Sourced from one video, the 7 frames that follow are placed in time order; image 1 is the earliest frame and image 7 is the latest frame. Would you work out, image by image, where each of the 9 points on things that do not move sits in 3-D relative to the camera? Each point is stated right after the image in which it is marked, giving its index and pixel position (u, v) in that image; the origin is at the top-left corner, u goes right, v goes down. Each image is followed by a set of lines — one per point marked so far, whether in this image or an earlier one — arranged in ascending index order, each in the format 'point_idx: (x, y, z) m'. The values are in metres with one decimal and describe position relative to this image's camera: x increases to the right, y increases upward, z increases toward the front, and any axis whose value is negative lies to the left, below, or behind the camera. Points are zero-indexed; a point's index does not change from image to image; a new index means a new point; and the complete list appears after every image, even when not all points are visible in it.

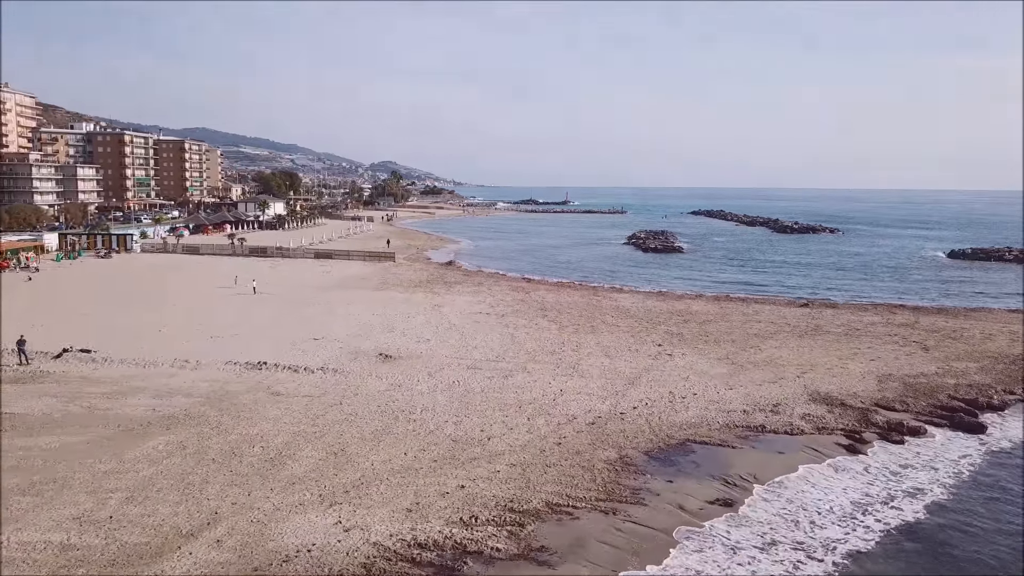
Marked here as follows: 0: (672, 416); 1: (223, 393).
0: (+5.8, -4.6, +17.3) m
1: (-11.4, -4.1, +18.8) m
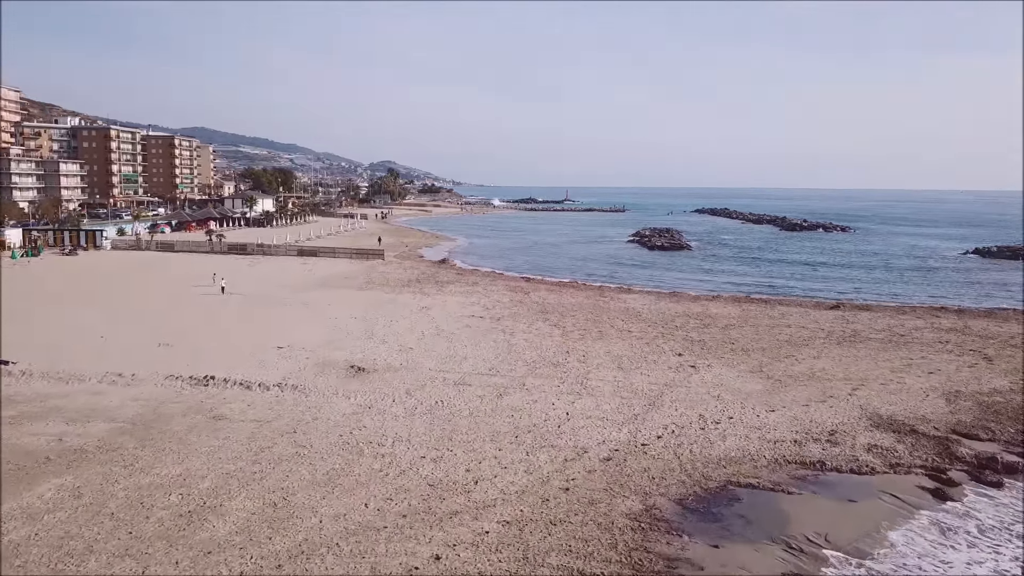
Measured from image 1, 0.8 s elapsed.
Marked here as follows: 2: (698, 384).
0: (+5.6, -4.6, +13.8) m
1: (-11.5, -4.1, +15.4) m
2: (+7.0, -3.6, +18.0) m
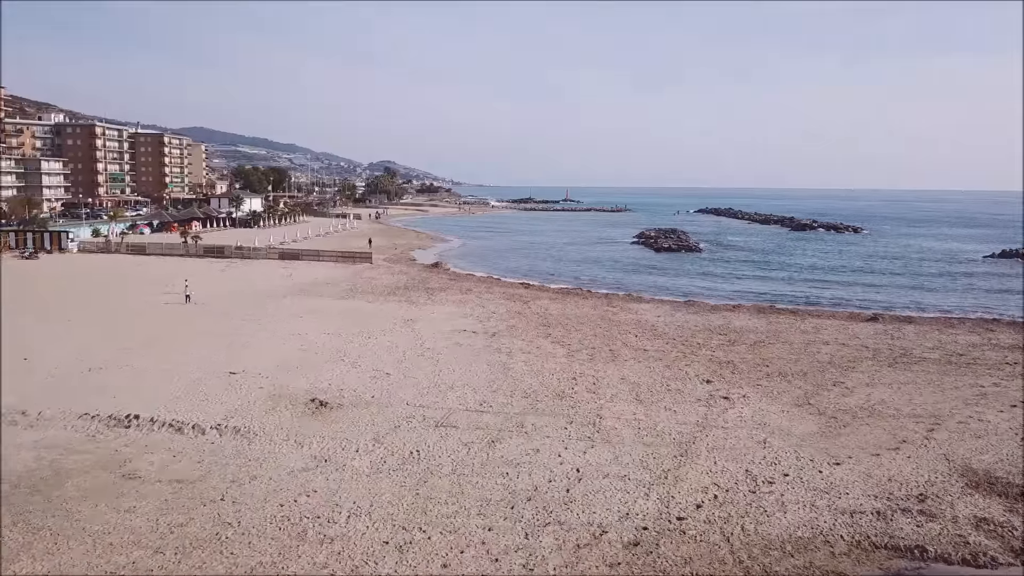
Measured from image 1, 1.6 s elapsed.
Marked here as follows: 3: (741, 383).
0: (+5.5, -5.2, +10.4) m
1: (-11.7, -4.7, +12.0) m
2: (+6.8, -4.2, +14.6) m
3: (+8.6, -3.6, +18.1) m
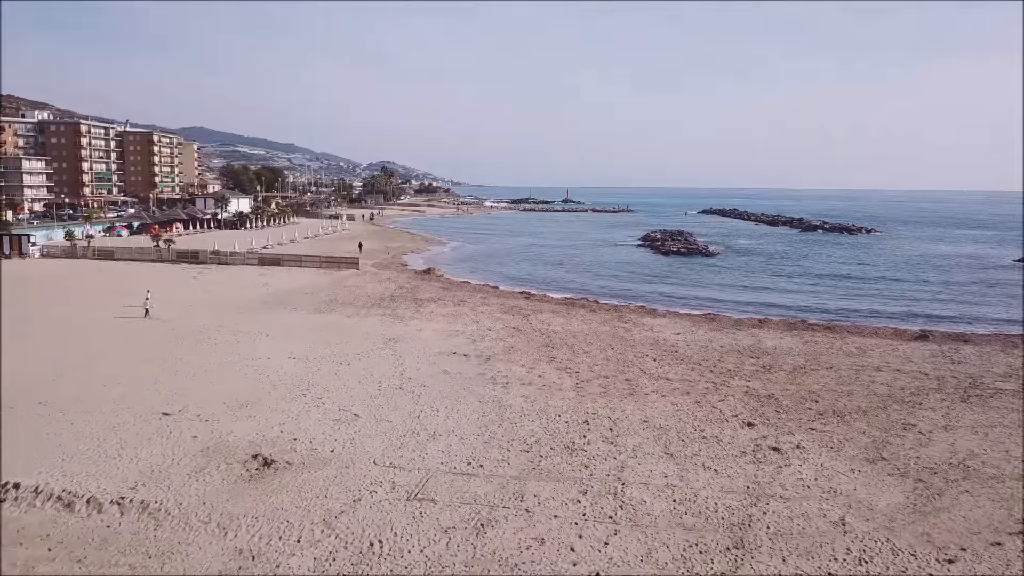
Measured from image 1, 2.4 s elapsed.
0: (+5.4, -5.8, +7.1) m
1: (-11.8, -5.3, +8.6) m
2: (+6.8, -4.8, +11.2) m
3: (+8.5, -4.2, +14.7) m
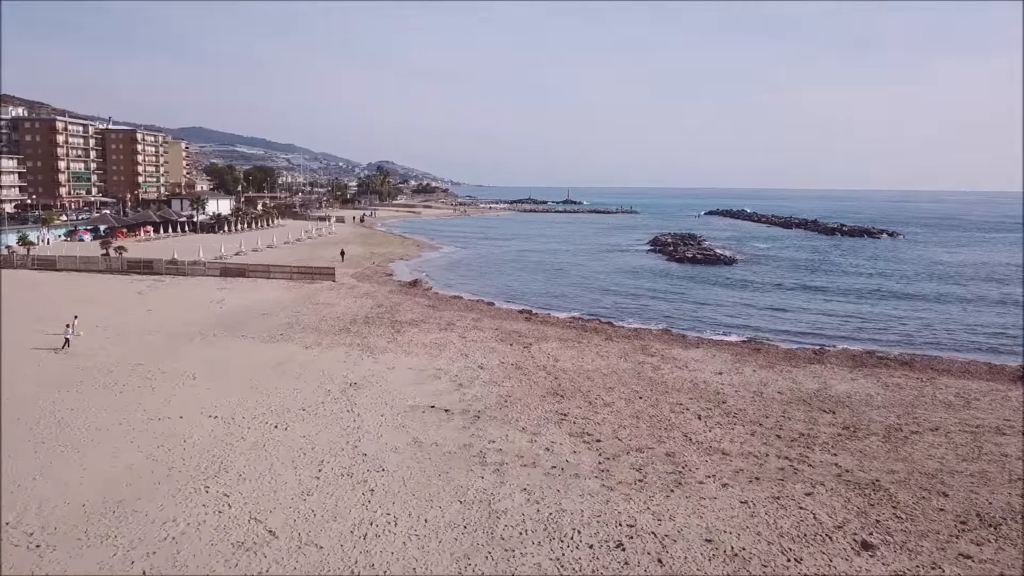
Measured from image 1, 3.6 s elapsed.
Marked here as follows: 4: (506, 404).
0: (+5.3, -6.9, +2.1) m
1: (-11.8, -6.4, +3.6) m
2: (+6.7, -5.9, +6.2) m
3: (+8.4, -5.3, +9.7) m
4: (-0.2, -3.8, +15.7) m
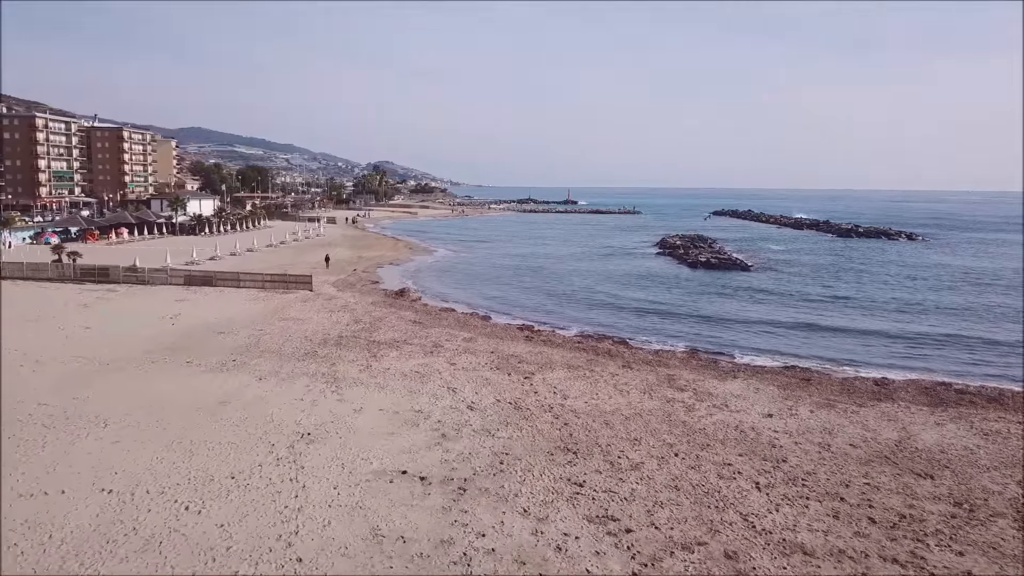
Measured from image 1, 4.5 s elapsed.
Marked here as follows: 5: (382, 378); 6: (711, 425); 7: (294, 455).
0: (+5.2, -7.5, -1.7) m
1: (-11.9, -7.0, -0.2) m
2: (+6.6, -6.5, +2.4) m
3: (+8.4, -5.9, +5.9) m
4: (-0.3, -4.4, +11.9) m
5: (-4.8, -3.3, +17.5) m
6: (+6.1, -4.0, +14.5) m
7: (-5.7, -4.2, +12.4) m
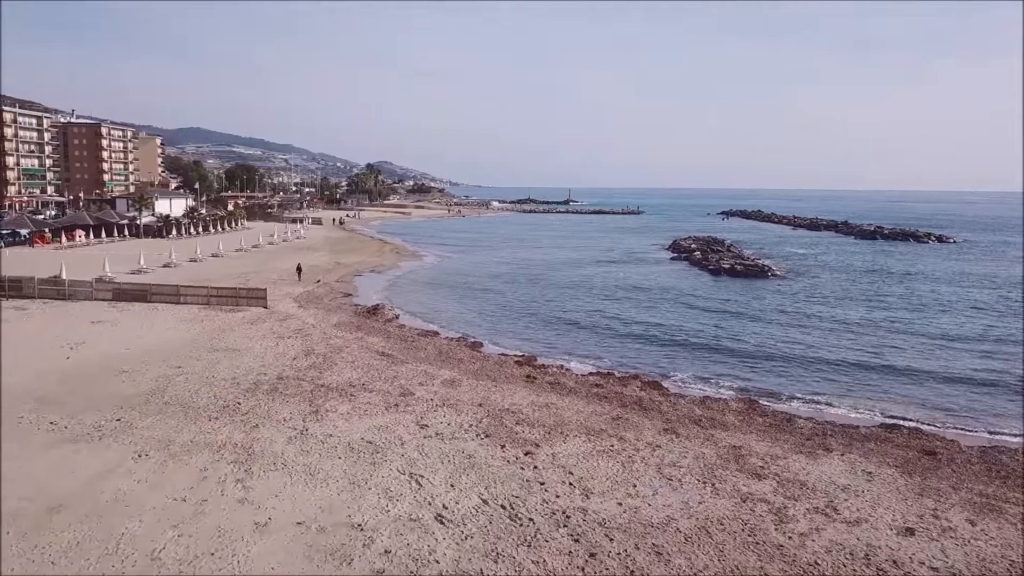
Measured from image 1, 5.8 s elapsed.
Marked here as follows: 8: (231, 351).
0: (+5.1, -8.4, -7.2) m
1: (-12.0, -7.9, -5.7) m
2: (+6.5, -7.4, -3.0) m
3: (+8.3, -6.8, +0.4) m
4: (-0.4, -5.3, +6.5) m
5: (-4.9, -4.1, +12.0) m
6: (+5.9, -4.9, +9.1) m
7: (-5.8, -5.1, +6.9) m
8: (-11.3, -2.4, +19.1) m
